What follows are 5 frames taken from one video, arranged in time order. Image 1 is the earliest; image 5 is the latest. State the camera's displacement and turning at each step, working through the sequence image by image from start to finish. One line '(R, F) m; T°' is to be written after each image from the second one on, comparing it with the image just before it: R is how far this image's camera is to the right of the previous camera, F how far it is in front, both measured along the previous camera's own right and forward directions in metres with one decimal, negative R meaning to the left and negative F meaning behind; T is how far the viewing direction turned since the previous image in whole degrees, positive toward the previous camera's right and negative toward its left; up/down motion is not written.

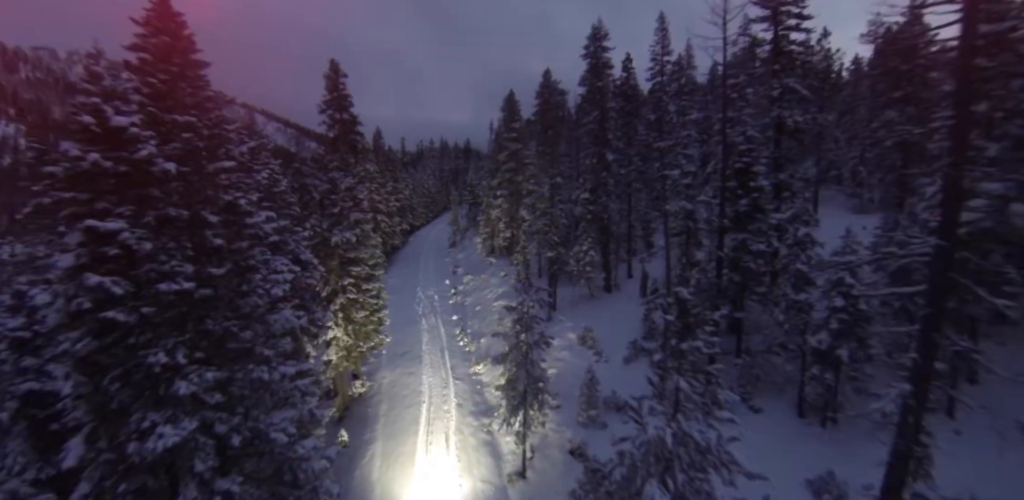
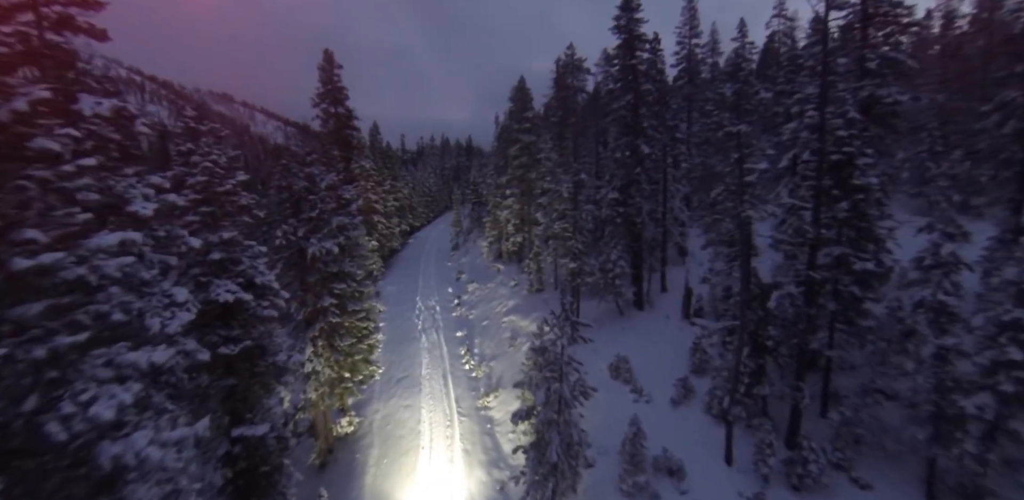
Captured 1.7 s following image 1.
(-0.8, +4.5) m; 0°
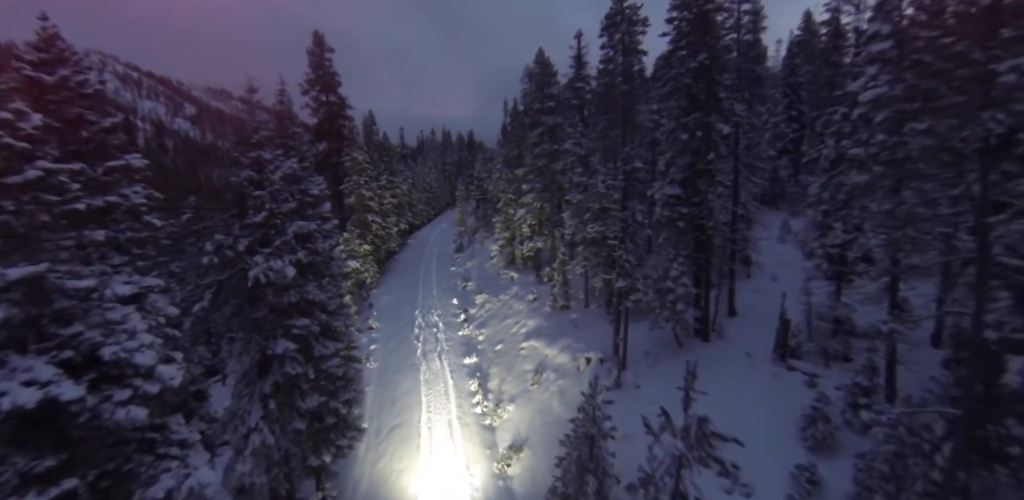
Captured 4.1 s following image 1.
(-1.2, +6.1) m; 0°
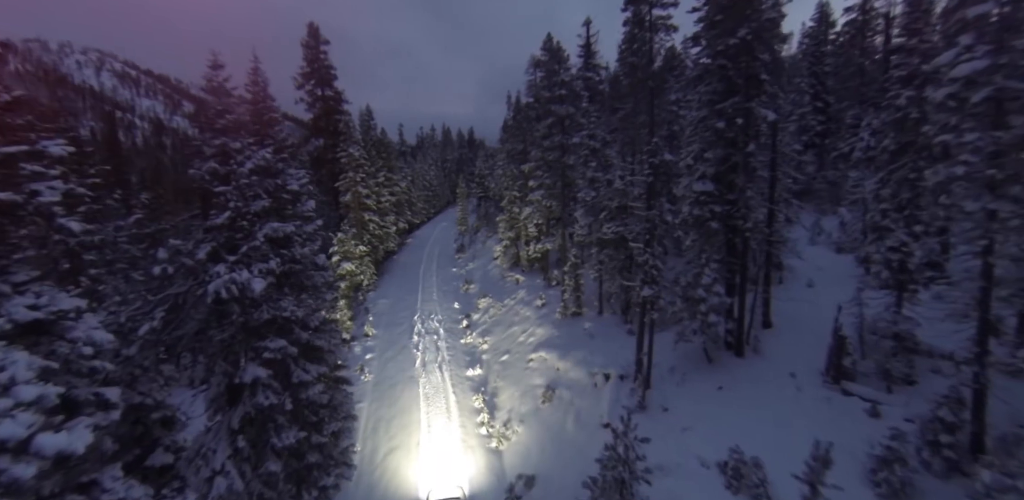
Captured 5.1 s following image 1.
(-0.4, +2.2) m; 0°
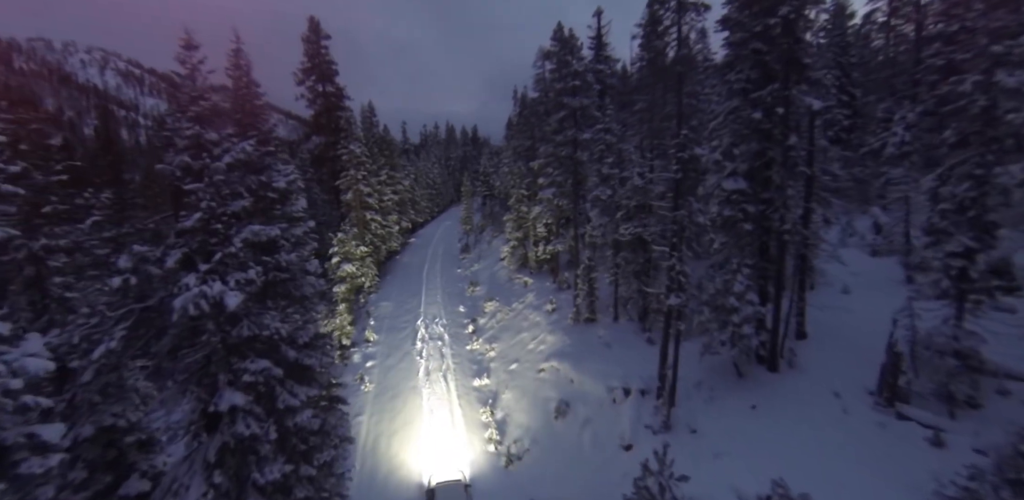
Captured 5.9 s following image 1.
(-0.3, +1.5) m; 0°
